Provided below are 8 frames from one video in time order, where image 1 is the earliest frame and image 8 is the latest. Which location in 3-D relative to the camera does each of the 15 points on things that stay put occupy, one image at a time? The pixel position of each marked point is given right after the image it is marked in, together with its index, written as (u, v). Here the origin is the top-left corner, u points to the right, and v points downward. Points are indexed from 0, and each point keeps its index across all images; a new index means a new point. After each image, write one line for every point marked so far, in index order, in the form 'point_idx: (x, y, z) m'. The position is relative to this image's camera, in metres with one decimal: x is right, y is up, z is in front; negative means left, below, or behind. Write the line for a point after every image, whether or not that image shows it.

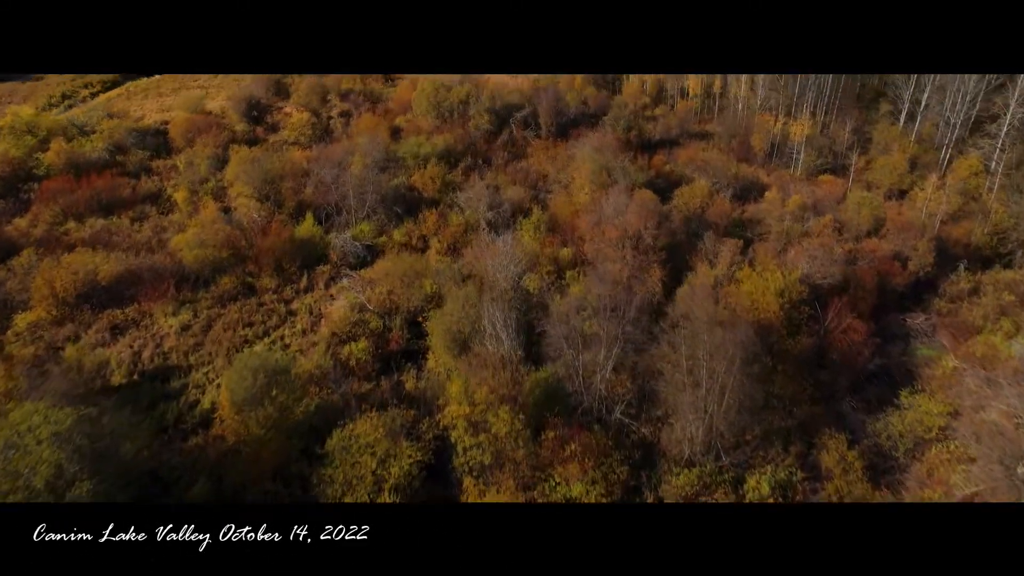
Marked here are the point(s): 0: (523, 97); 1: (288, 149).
0: (+0.3, +4.3, +17.4) m
1: (-4.8, +3.0, +16.3) m
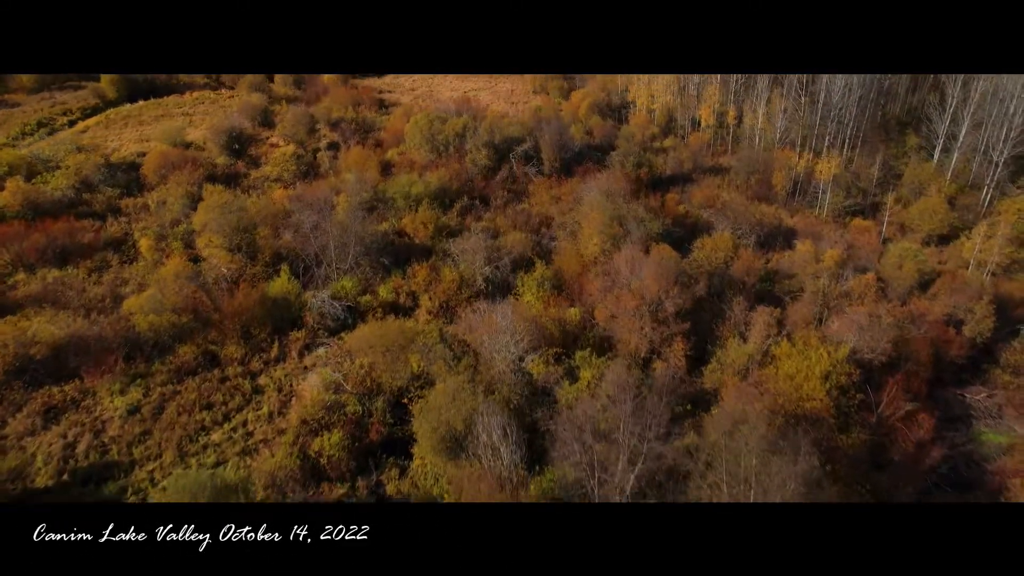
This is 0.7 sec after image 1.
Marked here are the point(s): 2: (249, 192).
0: (+0.3, +3.3, +16.2) m
1: (-4.8, +2.0, +15.1) m
2: (-5.1, +1.8, +14.8) m
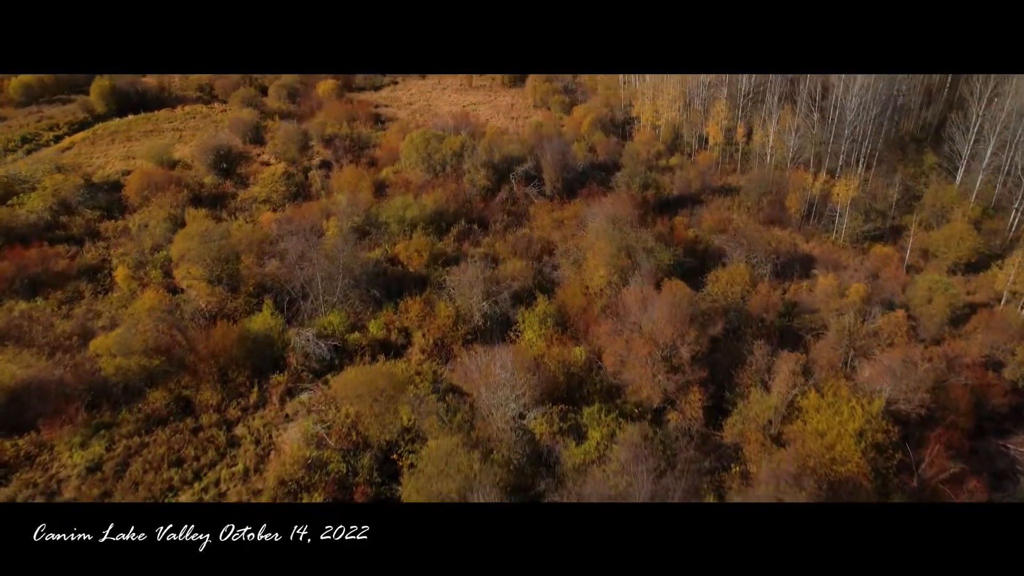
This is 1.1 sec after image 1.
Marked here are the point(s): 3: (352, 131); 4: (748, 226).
0: (+0.3, +2.8, +15.5) m
1: (-4.8, +1.5, +14.4) m
2: (-5.1, +1.3, +14.1) m
3: (-4.1, +4.0, +19.6) m
4: (+4.1, +1.0, +13.3) m
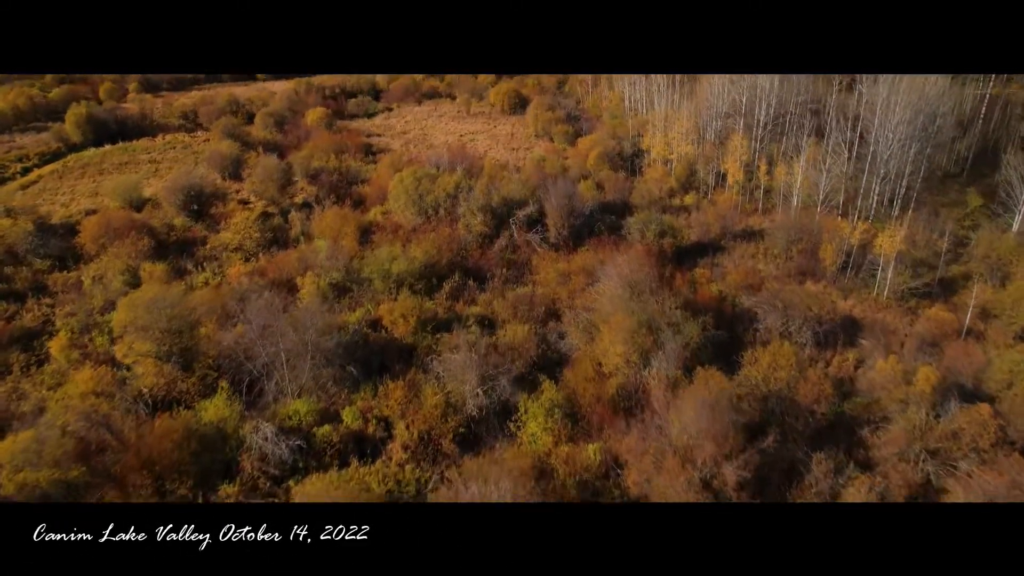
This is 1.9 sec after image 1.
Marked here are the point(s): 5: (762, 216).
0: (+0.3, +1.8, +14.0) m
1: (-4.8, +0.5, +12.9) m
2: (-5.1, +0.4, +12.6) m
3: (-4.1, +2.9, +18.2) m
4: (+4.1, +0.1, +11.8) m
5: (+4.9, +1.4, +15.0) m
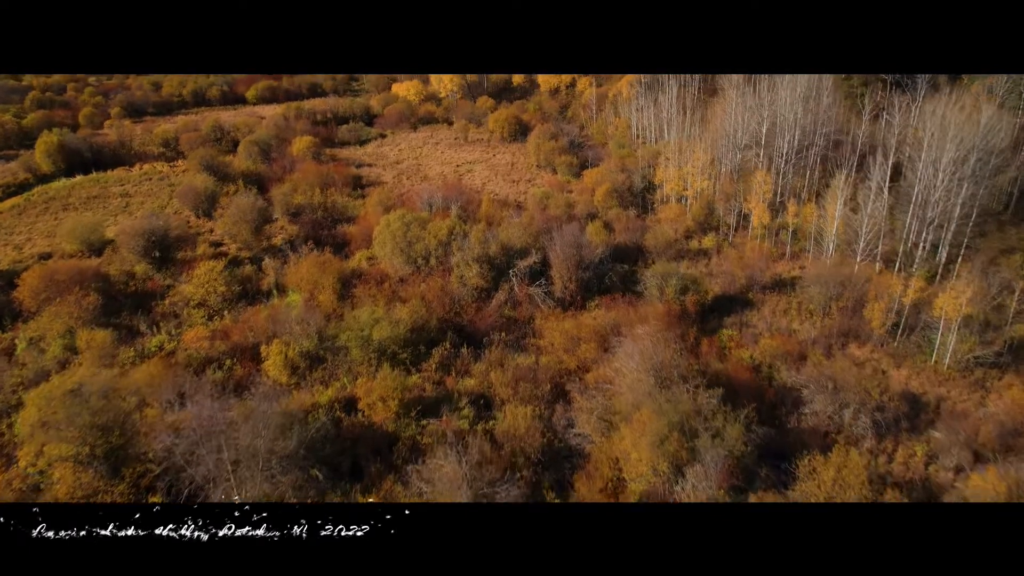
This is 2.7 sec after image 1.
0: (+0.3, +0.8, +12.4) m
1: (-4.7, -0.4, +11.3) m
2: (-5.1, -0.5, +11.0) m
3: (-4.1, +1.9, +16.6) m
4: (+4.1, -0.8, +10.2) m
5: (+4.9, +0.5, +13.4) m
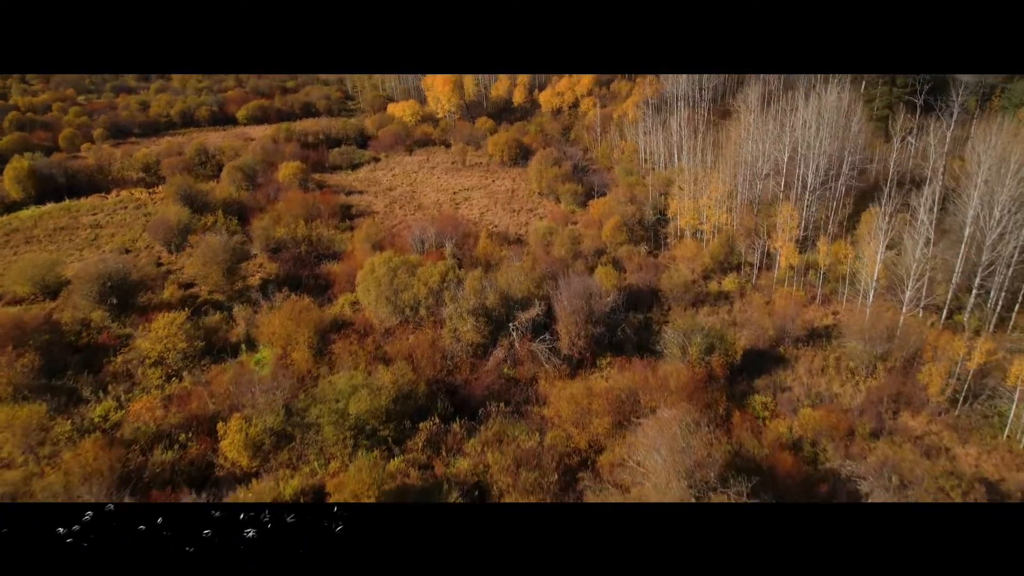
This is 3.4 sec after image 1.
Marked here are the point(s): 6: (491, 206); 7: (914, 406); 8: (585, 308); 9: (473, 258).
0: (+0.3, +0.1, +11.0) m
1: (-4.7, -1.1, +9.8) m
2: (-5.1, -1.3, +9.6) m
3: (-4.1, +1.1, +15.2) m
4: (+4.1, -1.5, +8.8) m
5: (+4.9, -0.3, +12.0) m
6: (-0.5, +2.0, +18.3) m
7: (+4.9, -1.4, +9.2) m
8: (+1.0, -0.2, +10.4) m
9: (-0.8, +0.6, +13.0) m
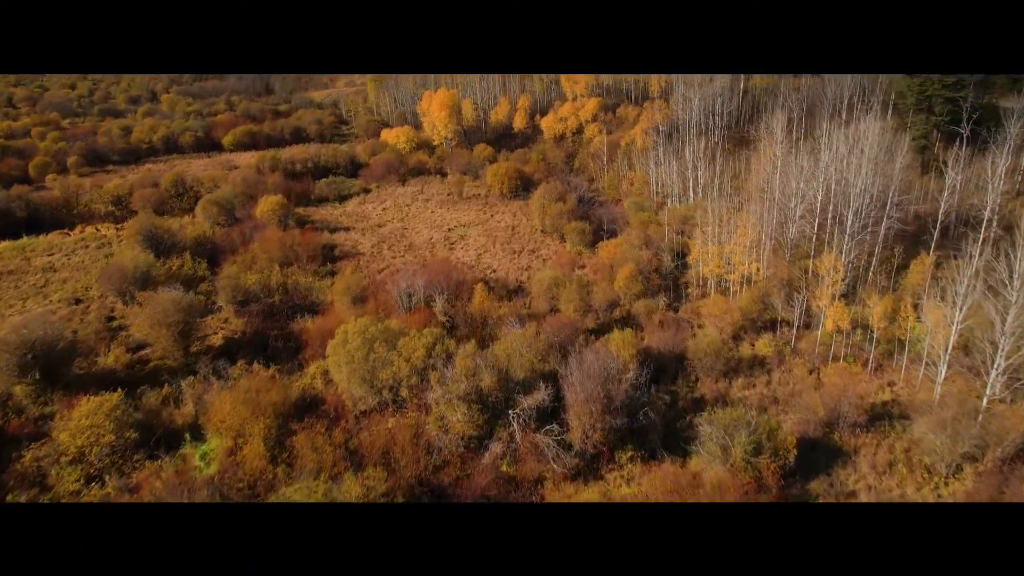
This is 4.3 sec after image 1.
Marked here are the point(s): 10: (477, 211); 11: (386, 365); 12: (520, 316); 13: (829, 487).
0: (+0.3, -0.8, +9.2) m
1: (-4.7, -2.0, +8.0) m
2: (-5.1, -2.1, +7.7) m
3: (-4.1, +0.1, +13.4) m
4: (+4.1, -2.4, +6.9) m
5: (+4.9, -1.2, +10.2) m
6: (-0.5, +0.9, +16.5) m
7: (+4.9, -2.3, +7.3) m
8: (+1.0, -1.1, +8.6) m
9: (-0.8, -0.4, +11.2) m
10: (-0.9, +1.8, +18.5) m
11: (-1.5, -0.9, +9.1) m
12: (+0.1, -0.2, +12.1) m
13: (+3.3, -2.0, +8.0) m
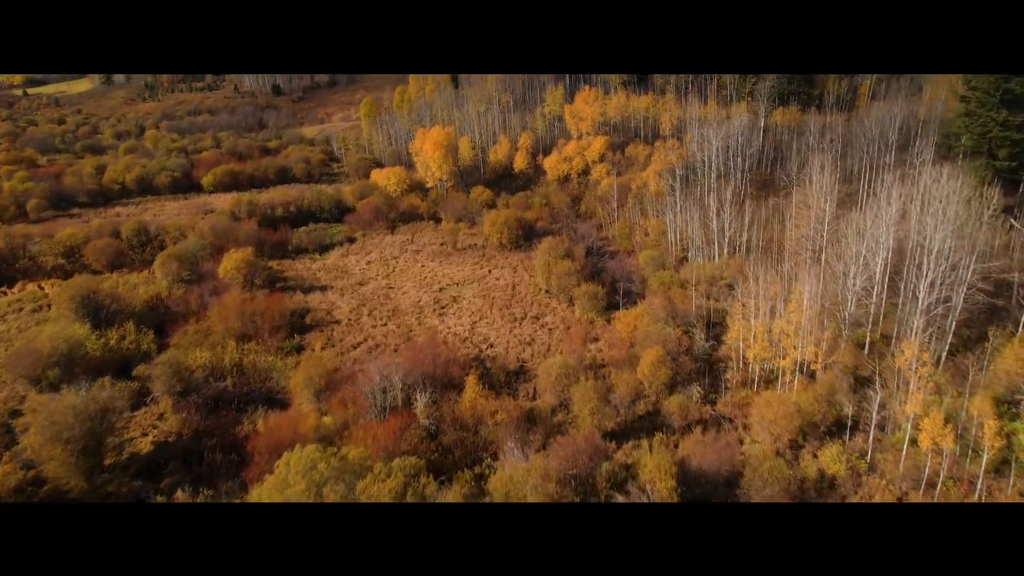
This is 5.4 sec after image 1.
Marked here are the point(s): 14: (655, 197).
0: (+0.3, -1.9, +6.7) m
1: (-4.7, -3.0, +5.5) m
2: (-5.1, -3.1, +5.2) m
3: (-4.1, -1.2, +11.0) m
4: (+4.1, -3.4, +4.4) m
5: (+4.9, -2.4, +7.7) m
6: (-0.5, -0.4, +14.1) m
7: (+4.9, -3.2, +4.8) m
8: (+1.0, -2.2, +6.2) m
9: (-0.8, -1.5, +8.7) m
10: (-0.8, +0.4, +16.2) m
11: (-1.5, -2.0, +6.7) m
12: (+0.1, -1.4, +9.6) m
13: (+3.3, -3.1, +5.5) m
14: (+3.4, +2.1, +17.8) m
